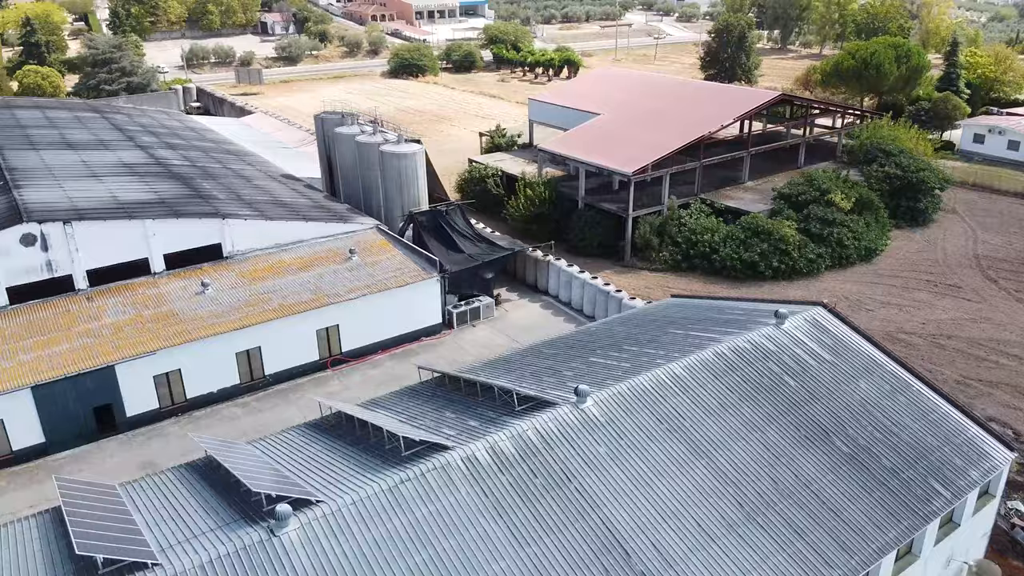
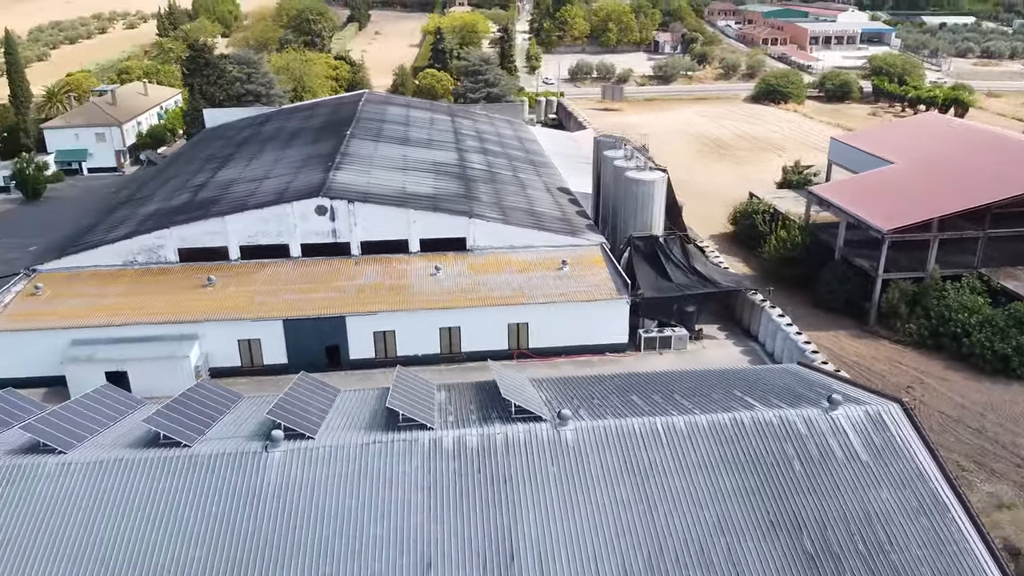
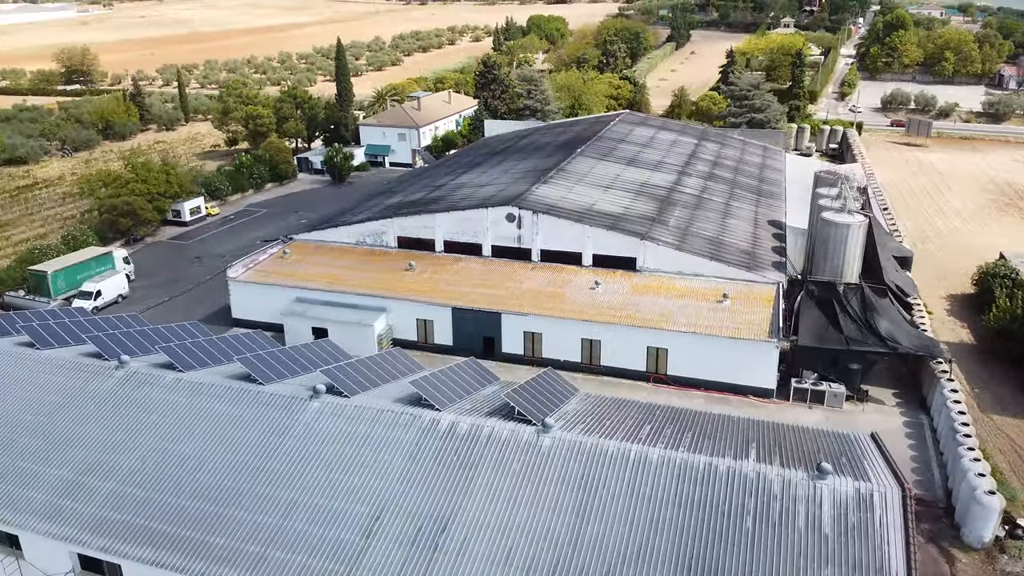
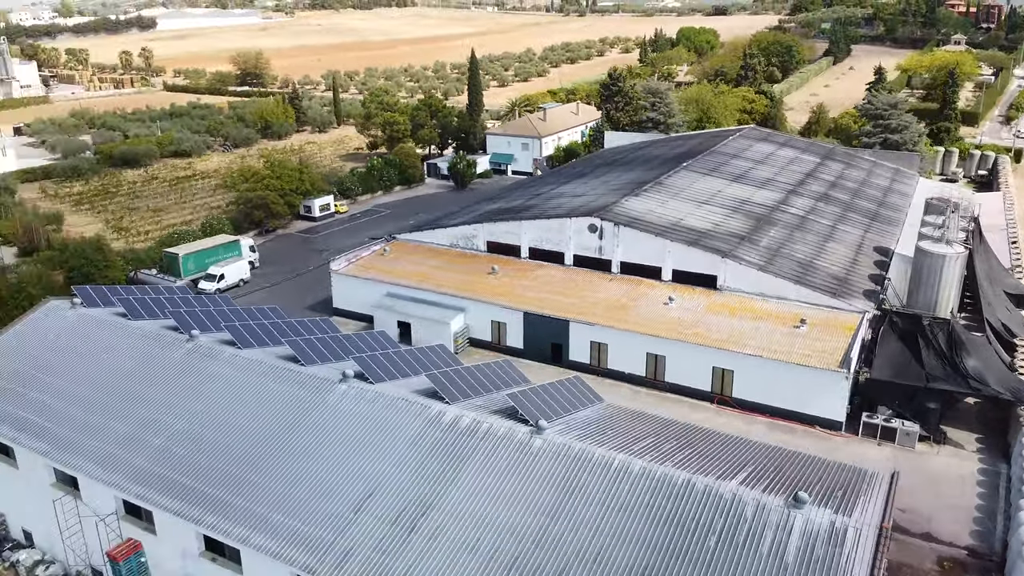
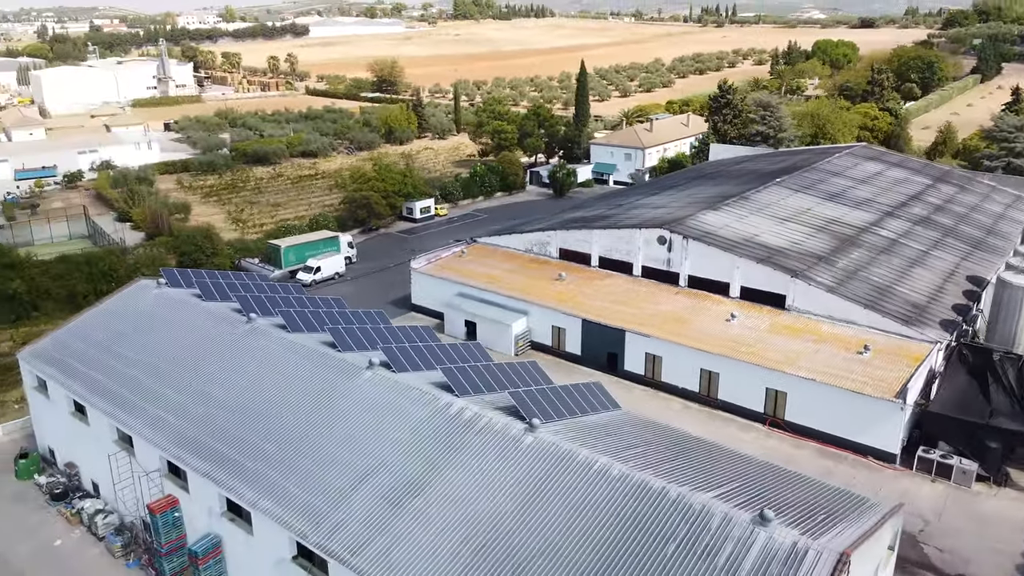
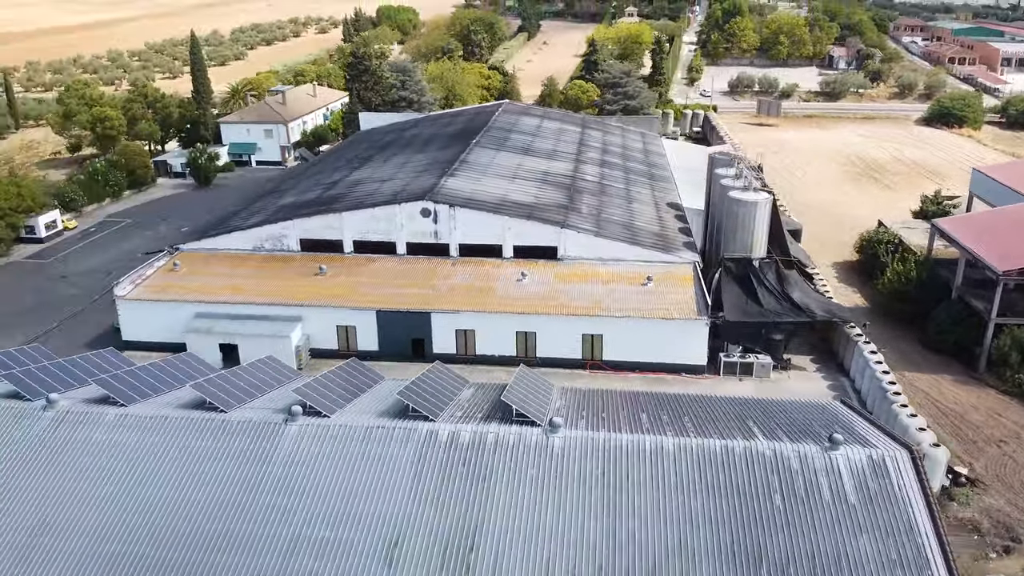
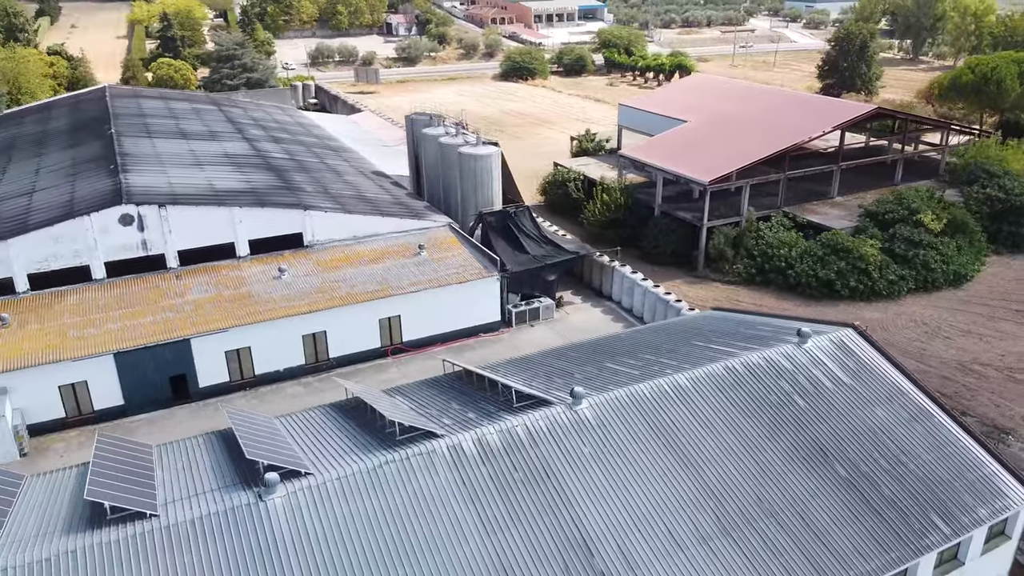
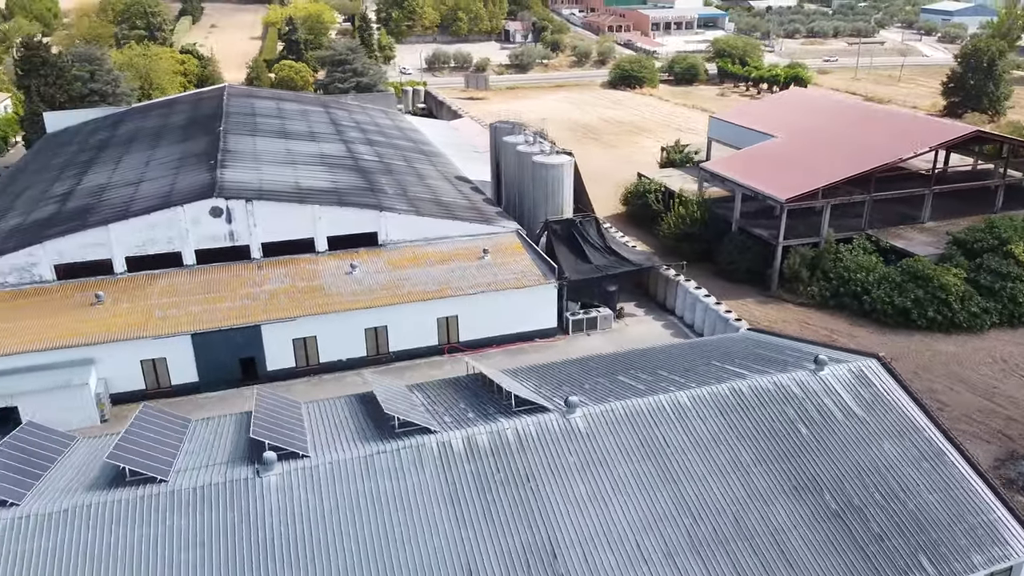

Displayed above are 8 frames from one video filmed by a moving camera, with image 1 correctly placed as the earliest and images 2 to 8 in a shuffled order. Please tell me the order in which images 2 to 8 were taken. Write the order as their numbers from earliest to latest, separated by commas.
7, 8, 2, 6, 3, 4, 5
